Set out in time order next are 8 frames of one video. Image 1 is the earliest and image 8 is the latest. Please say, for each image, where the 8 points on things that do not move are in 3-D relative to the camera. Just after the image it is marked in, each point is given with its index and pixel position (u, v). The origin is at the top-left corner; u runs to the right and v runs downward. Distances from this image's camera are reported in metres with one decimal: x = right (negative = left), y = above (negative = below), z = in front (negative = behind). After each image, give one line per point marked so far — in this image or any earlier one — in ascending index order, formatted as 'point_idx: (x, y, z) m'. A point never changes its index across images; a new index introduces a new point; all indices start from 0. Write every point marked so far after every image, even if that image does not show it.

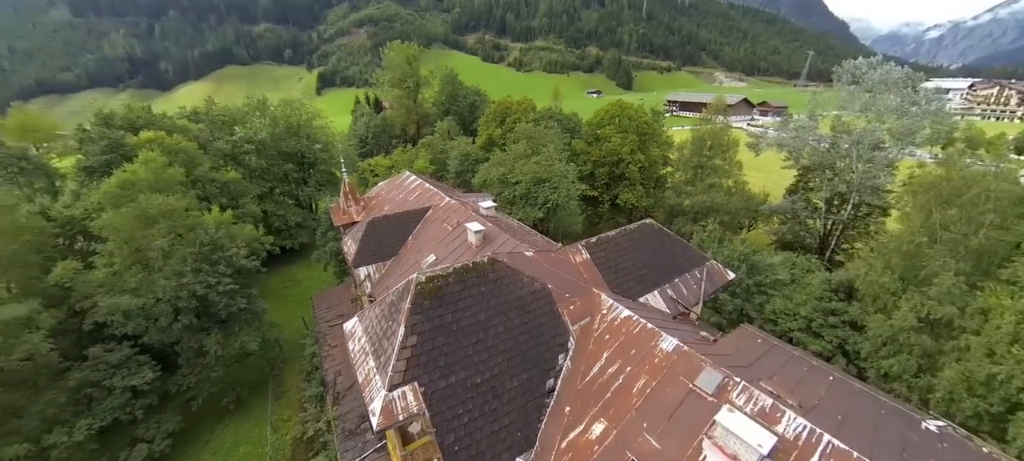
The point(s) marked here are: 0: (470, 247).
0: (-1.8, -0.8, +17.7) m
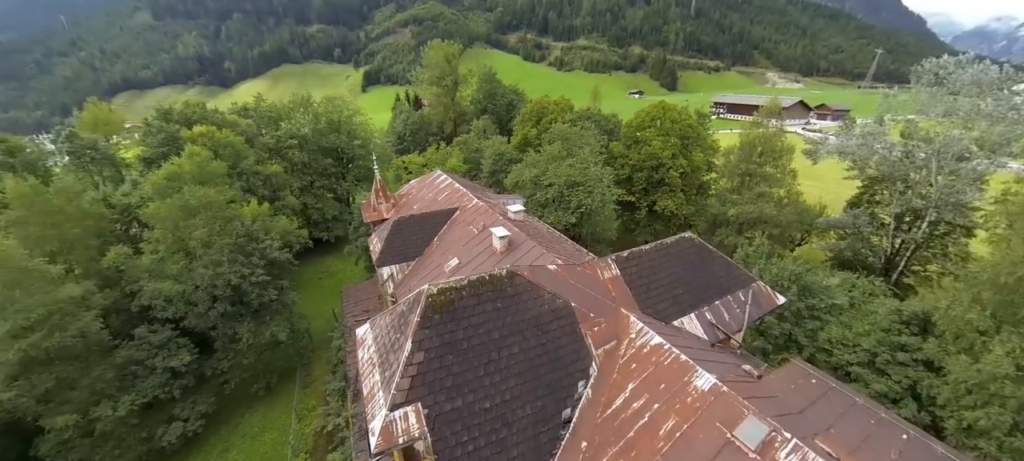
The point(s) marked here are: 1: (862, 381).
0: (-0.7, -1.0, +16.9) m
1: (+13.7, -5.9, +15.1) m
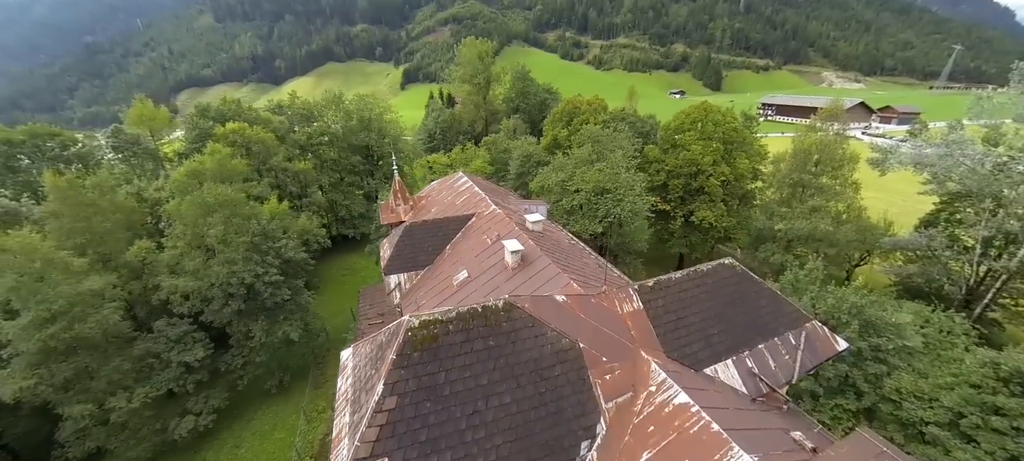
0: (-0.2, -1.5, +15.4) m
1: (+13.8, -6.9, +12.4) m
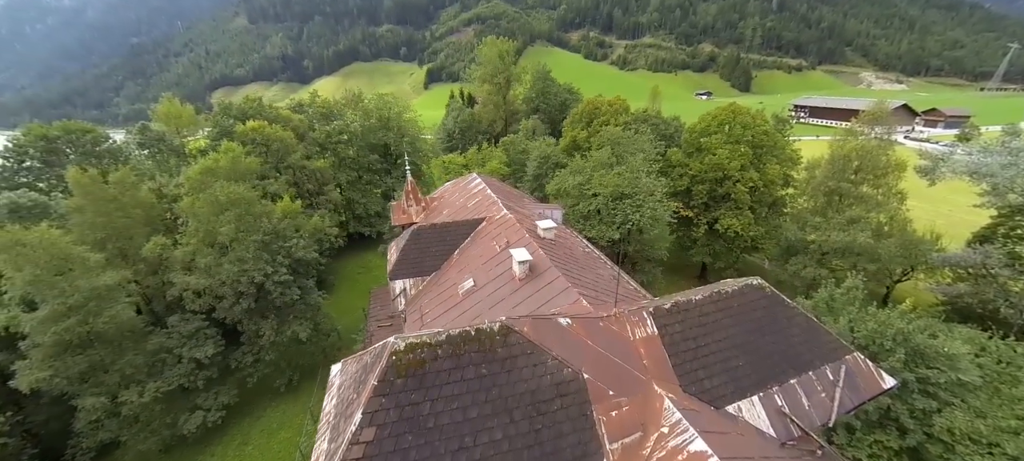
0: (0.0, -1.8, +14.6) m
1: (+13.8, -7.5, +10.8) m
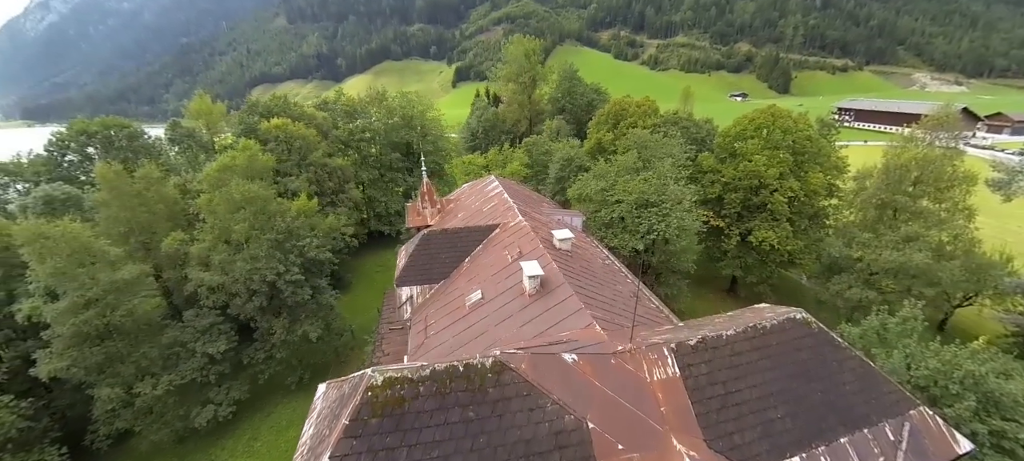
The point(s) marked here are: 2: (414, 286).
0: (+0.4, -2.2, +13.5) m
1: (+13.7, -8.3, +8.9) m
2: (-4.5, -2.5, +17.7) m
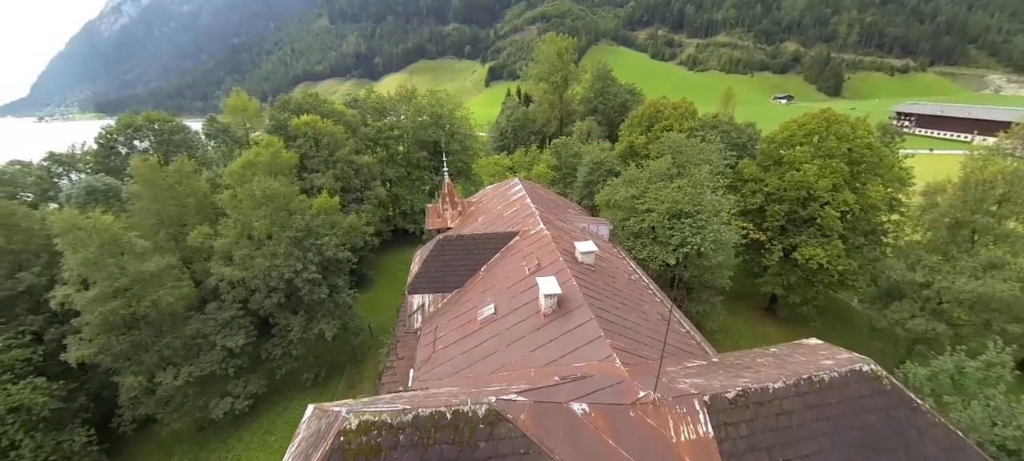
0: (+0.8, -2.6, +12.3) m
1: (+13.5, -9.1, +6.9) m
2: (-3.7, -2.8, +16.9) m
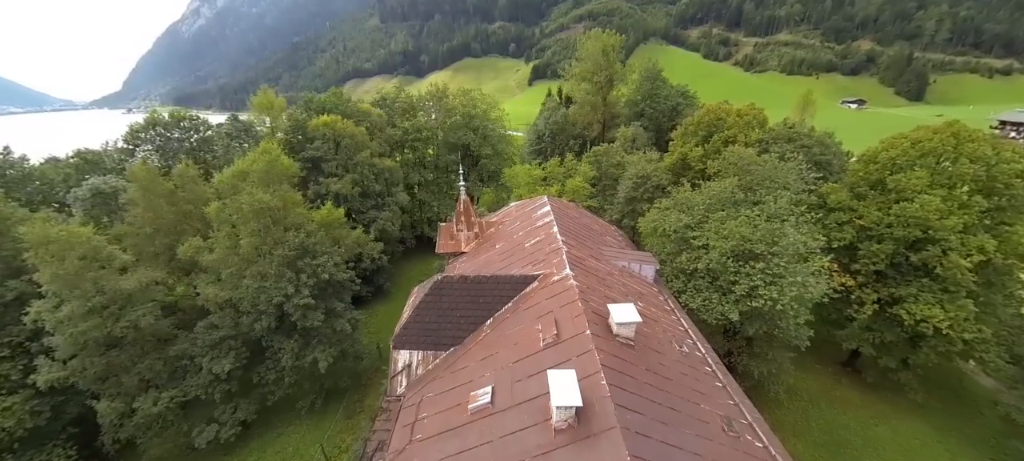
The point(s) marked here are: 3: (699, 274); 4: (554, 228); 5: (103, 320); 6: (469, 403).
0: (+0.8, -4.2, +8.5) m
1: (+12.6, -11.3, +1.9) m
2: (-3.3, -4.1, +13.5) m
3: (+8.8, -2.0, +18.4) m
4: (+1.7, +0.1, +17.5) m
5: (-19.9, -4.3, +18.9) m
6: (-1.2, -4.6, +10.6) m
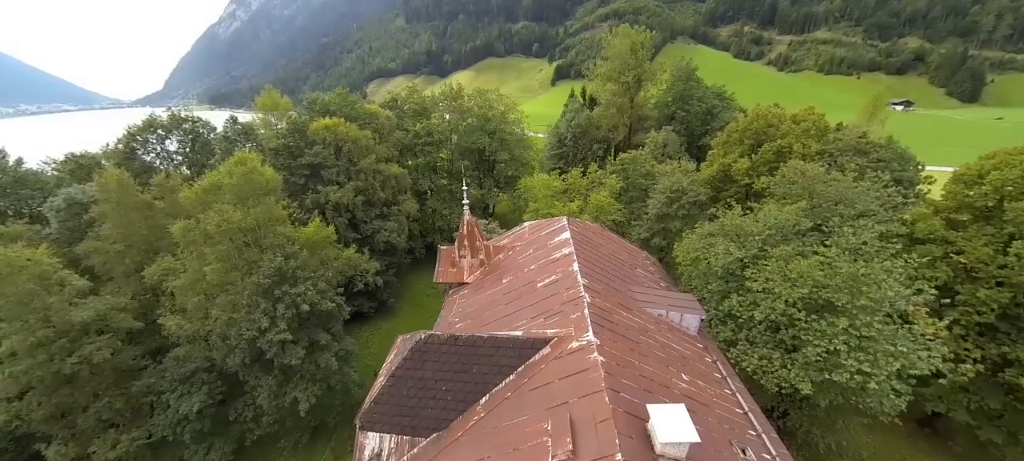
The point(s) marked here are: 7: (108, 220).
0: (+0.5, -5.5, +5.2) m
1: (+11.8, -12.9, -2.0) m
2: (-3.3, -5.4, +10.3) m
3: (+9.1, -3.5, +14.6) m
4: (+2.0, -1.3, +14.1) m
5: (-19.6, -5.2, +16.6) m
6: (-1.3, -5.9, +7.4) m
7: (-20.3, +0.5, +19.2) m
